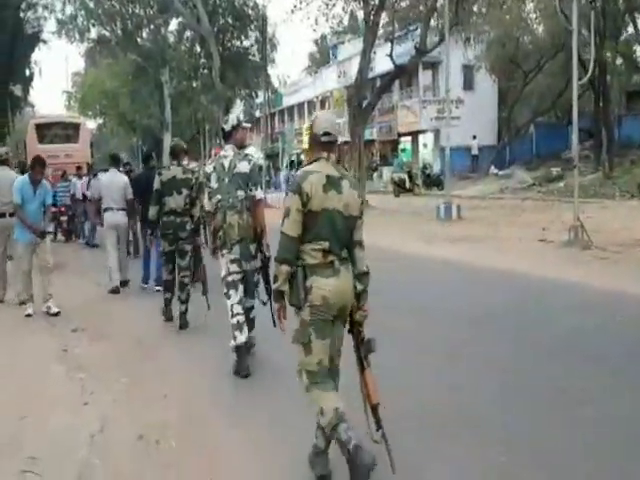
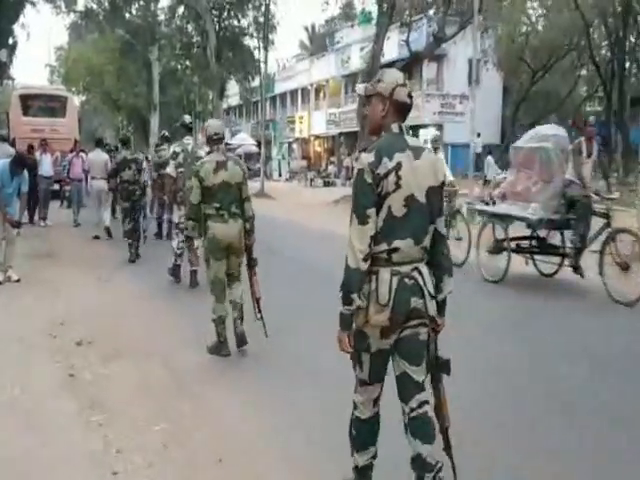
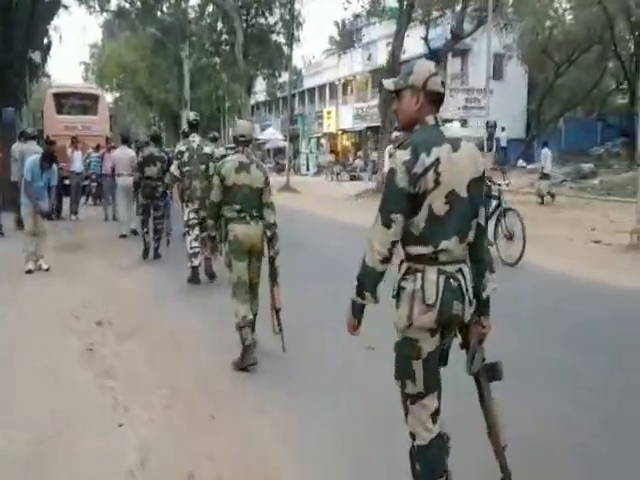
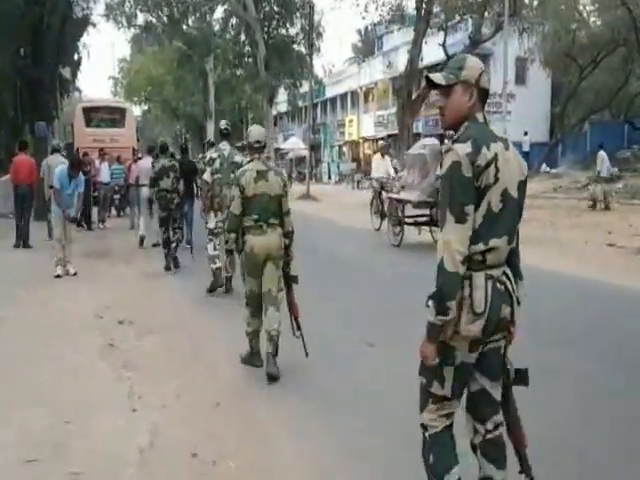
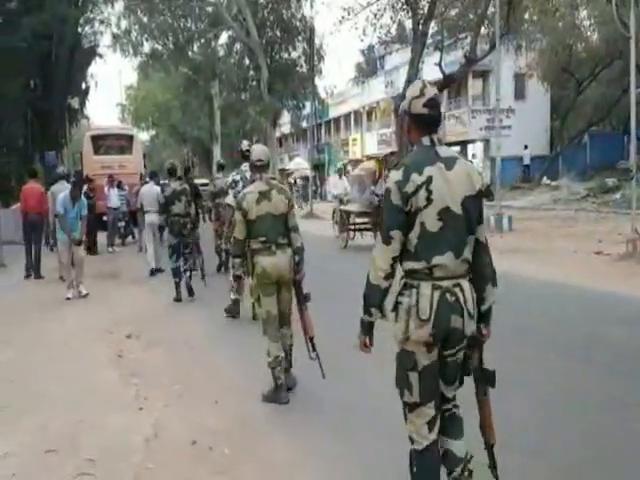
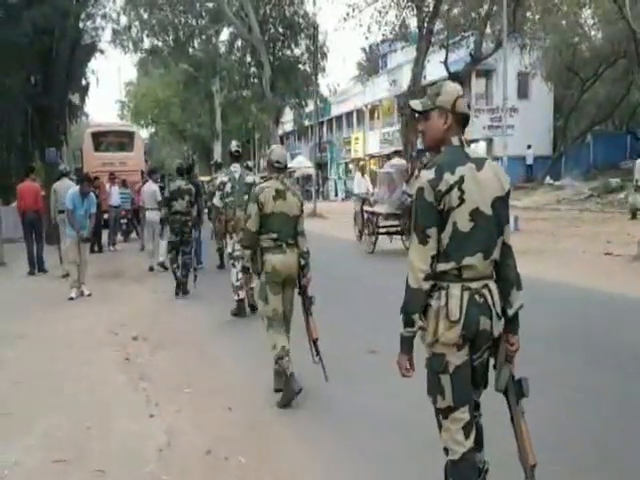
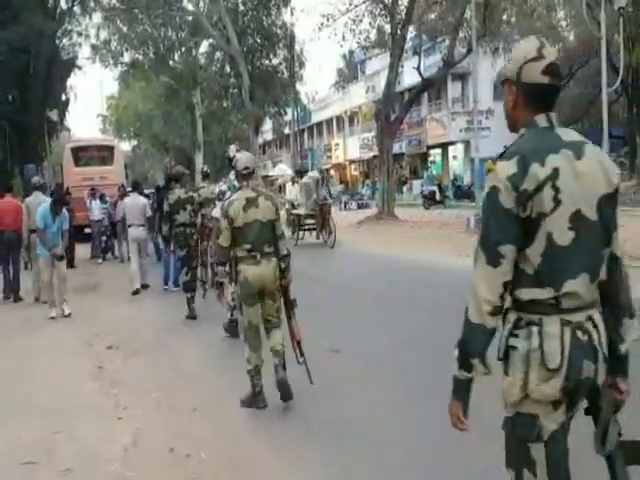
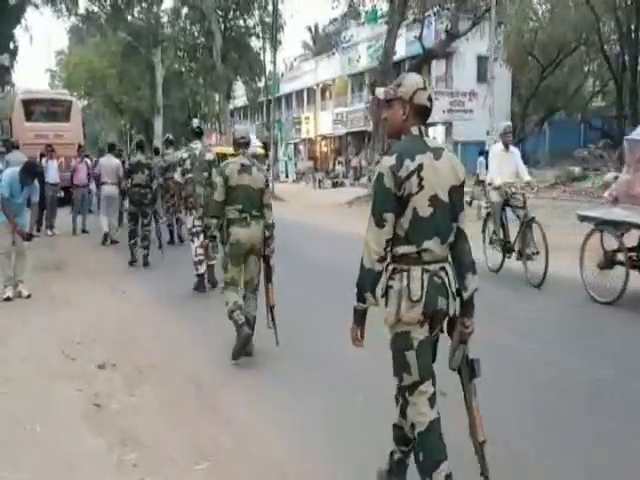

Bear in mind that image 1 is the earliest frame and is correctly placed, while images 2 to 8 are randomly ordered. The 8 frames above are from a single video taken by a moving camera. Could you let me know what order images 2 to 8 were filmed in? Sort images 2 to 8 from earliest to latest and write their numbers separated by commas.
7, 5, 6, 4, 3, 2, 8
